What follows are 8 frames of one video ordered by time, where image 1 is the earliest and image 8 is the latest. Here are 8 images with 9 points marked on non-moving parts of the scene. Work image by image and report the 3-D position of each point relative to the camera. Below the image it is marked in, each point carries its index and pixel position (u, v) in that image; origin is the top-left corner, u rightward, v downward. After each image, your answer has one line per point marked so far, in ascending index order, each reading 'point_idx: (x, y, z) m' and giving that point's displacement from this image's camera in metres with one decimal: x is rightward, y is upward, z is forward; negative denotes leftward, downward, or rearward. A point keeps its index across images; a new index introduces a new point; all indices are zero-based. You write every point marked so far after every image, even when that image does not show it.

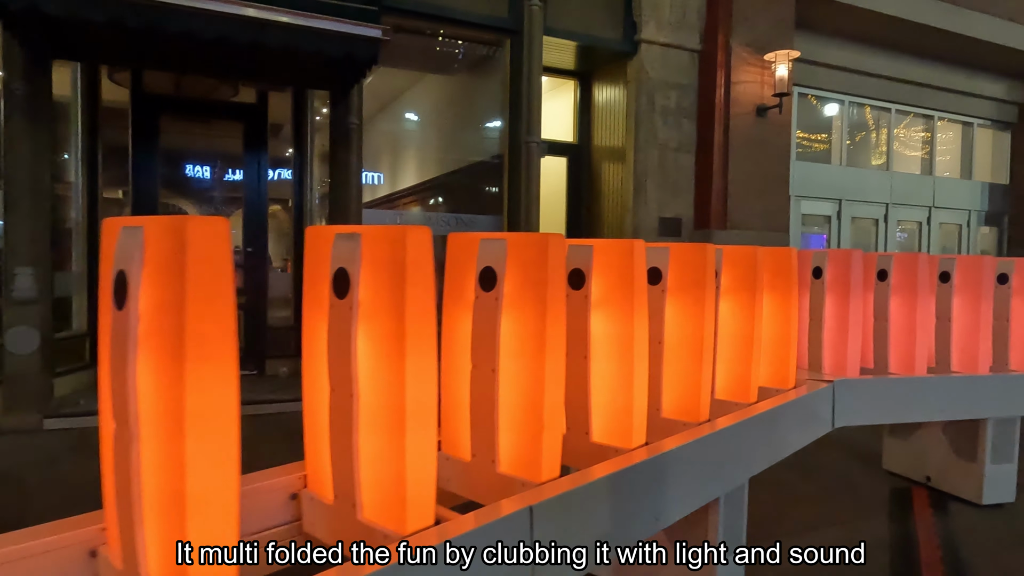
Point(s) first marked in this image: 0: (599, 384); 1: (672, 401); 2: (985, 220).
0: (+0.3, -0.3, +2.0) m
1: (+0.6, -0.4, +2.4) m
2: (+7.2, +1.0, +10.1) m
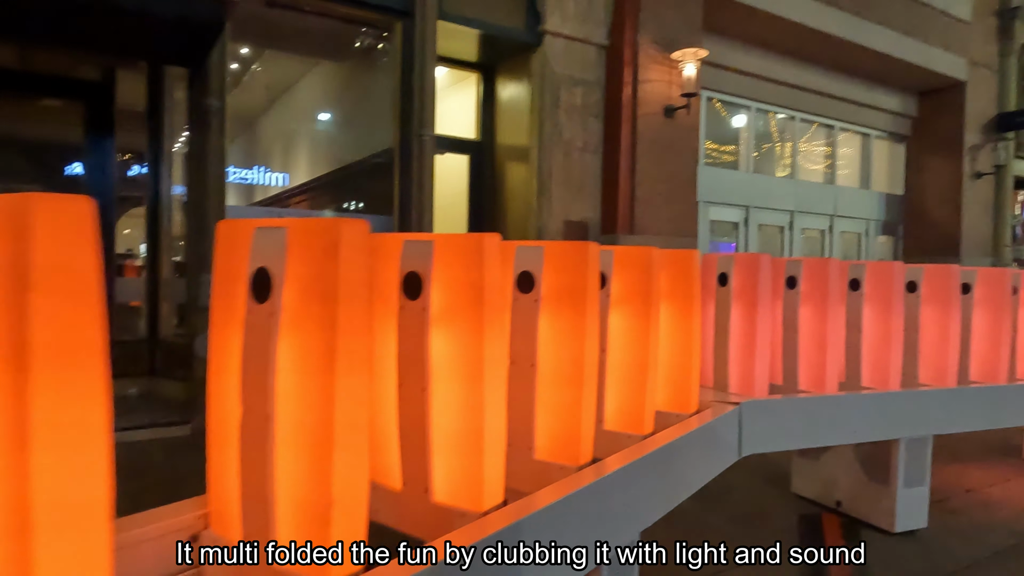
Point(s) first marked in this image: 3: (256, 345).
0: (-0.2, -0.3, +1.5) m
1: (+0.1, -0.4, +1.9) m
2: (+5.8, +0.9, +10.4) m
3: (-0.5, -0.1, +1.2) m
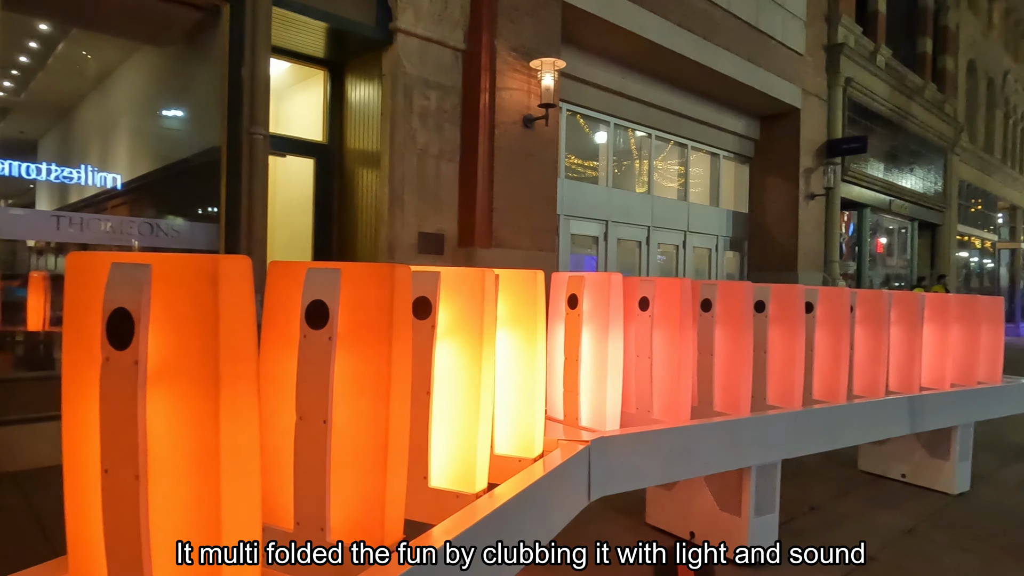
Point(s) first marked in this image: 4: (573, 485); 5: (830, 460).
0: (-0.6, -0.4, +1.1) m
1: (-0.4, -0.5, +1.5) m
2: (+3.6, +0.7, +10.9) m
3: (-0.8, -0.2, +0.7) m
4: (+0.2, -0.6, +2.1) m
5: (+2.4, -1.3, +4.9) m
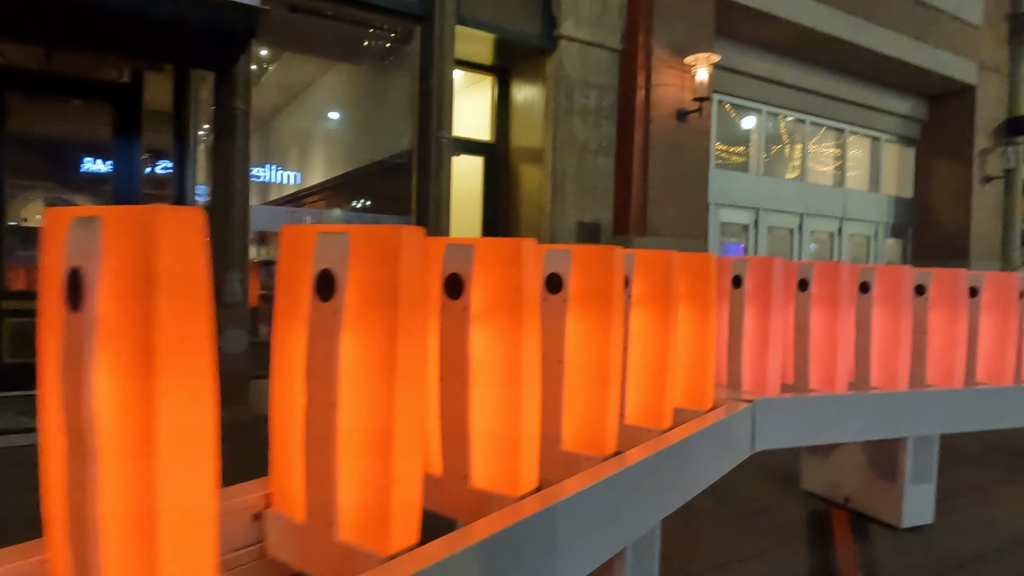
0: (-0.1, -0.3, +1.7) m
1: (+0.2, -0.4, +2.0) m
2: (+6.0, +0.9, +10.5) m
3: (-0.4, -0.1, +1.3) m
4: (+0.9, -0.6, +2.5) m
5: (+3.6, -1.2, +4.9) m
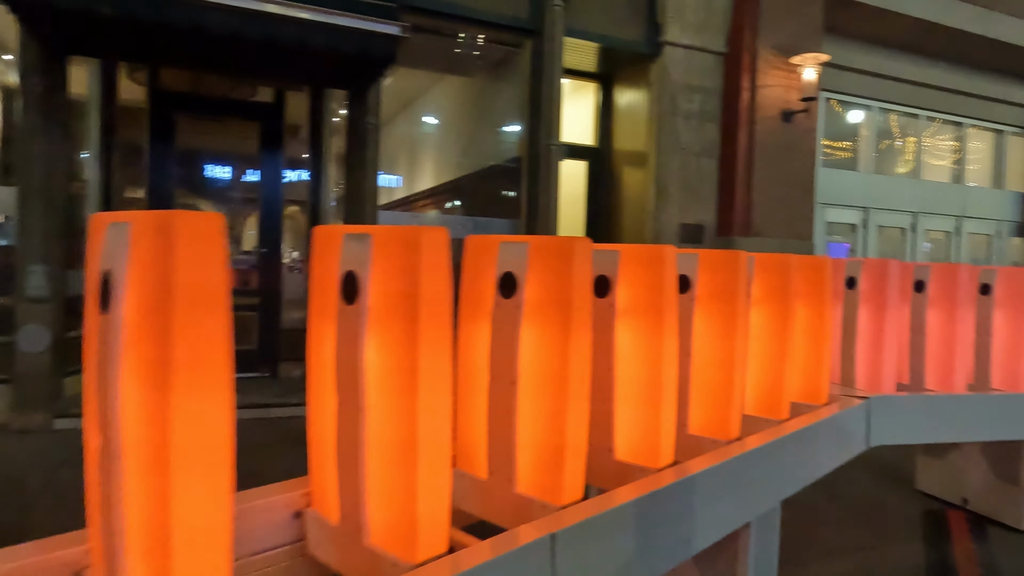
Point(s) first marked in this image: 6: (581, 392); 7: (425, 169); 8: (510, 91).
0: (+0.3, -0.3, +1.9) m
1: (+0.6, -0.4, +2.2) m
2: (+7.5, +0.9, +9.8) m
3: (0.0, -0.1, +1.6) m
4: (+1.4, -0.6, +2.7) m
5: (+4.4, -1.2, +4.6) m
6: (+0.2, -0.2, +1.6) m
7: (-0.9, +1.2, +6.6) m
8: (0.0, +1.9, +6.5) m
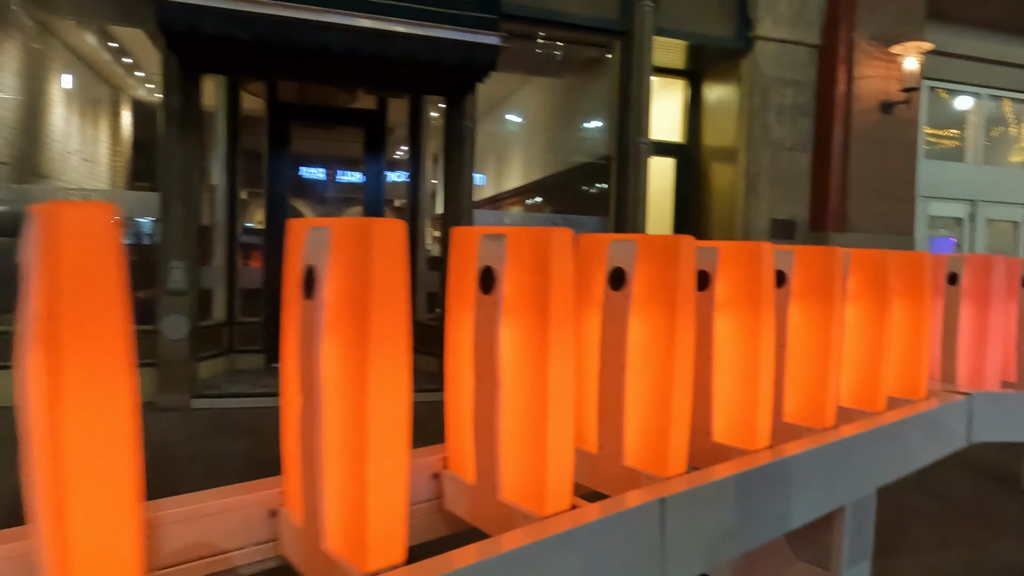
0: (+0.6, -0.3, +2.1) m
1: (+1.0, -0.4, +2.3) m
2: (+8.7, +0.9, +9.1) m
3: (+0.3, -0.1, +1.8) m
4: (+1.8, -0.6, +2.7) m
5: (+5.0, -1.2, +4.3) m
6: (+0.5, -0.2, +1.7) m
7: (0.0, +1.2, +6.8) m
8: (+0.9, +2.0, +6.6) m
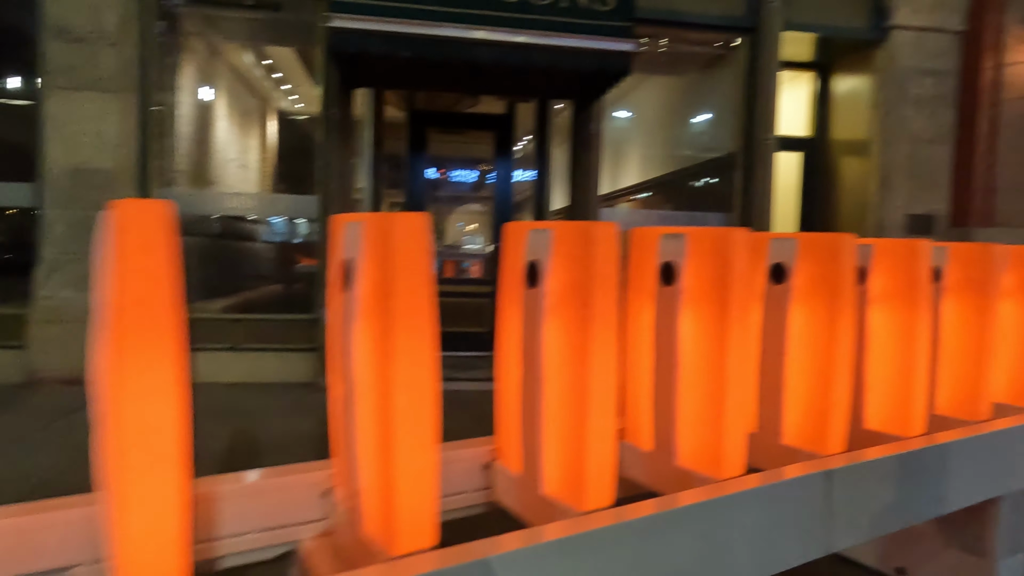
0: (+1.2, -0.3, +2.2) m
1: (+1.6, -0.4, +2.4) m
2: (+10.2, +0.9, +7.9) m
3: (+0.8, -0.1, +1.9) m
4: (+2.4, -0.5, +2.6) m
5: (+5.8, -1.2, +3.7) m
6: (+0.9, -0.2, +1.9) m
7: (+1.3, +1.3, +7.0) m
8: (+2.1, +2.0, +6.6) m
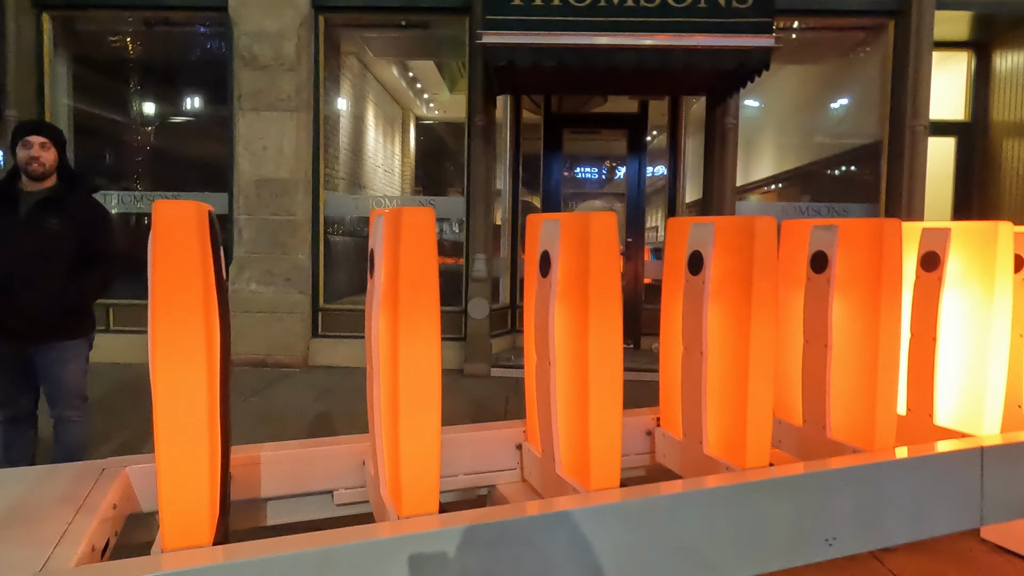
0: (+1.7, -0.2, +2.2) m
1: (+2.1, -0.3, +2.3) m
2: (+11.7, +1.0, +6.2) m
3: (+1.3, 0.0, +2.0) m
4: (+3.0, -0.5, +2.4) m
5: (+6.5, -1.1, +2.9) m
6: (+1.4, -0.2, +2.0) m
7: (+2.7, +1.4, +6.9) m
8: (+3.4, +2.1, +6.4) m
